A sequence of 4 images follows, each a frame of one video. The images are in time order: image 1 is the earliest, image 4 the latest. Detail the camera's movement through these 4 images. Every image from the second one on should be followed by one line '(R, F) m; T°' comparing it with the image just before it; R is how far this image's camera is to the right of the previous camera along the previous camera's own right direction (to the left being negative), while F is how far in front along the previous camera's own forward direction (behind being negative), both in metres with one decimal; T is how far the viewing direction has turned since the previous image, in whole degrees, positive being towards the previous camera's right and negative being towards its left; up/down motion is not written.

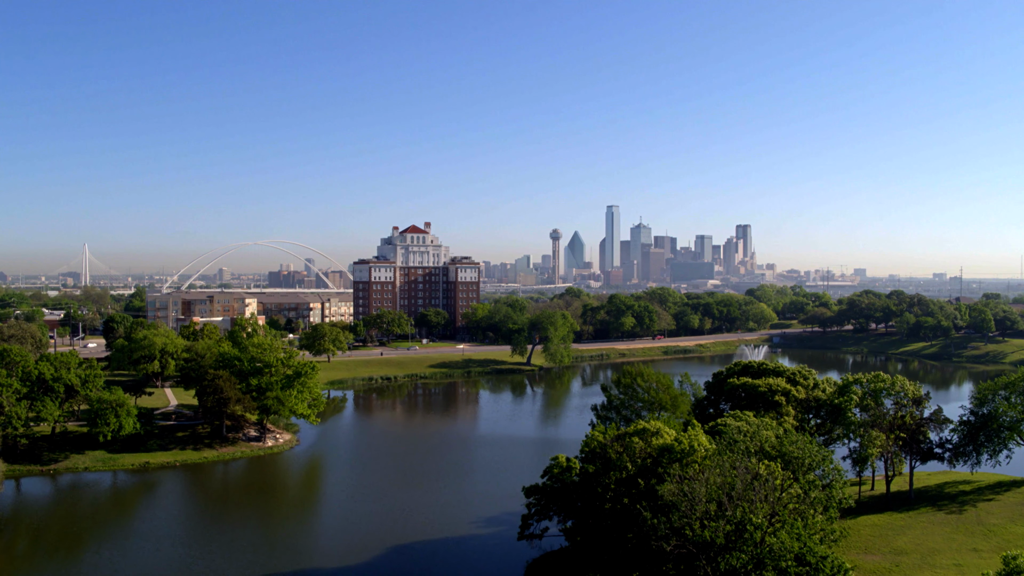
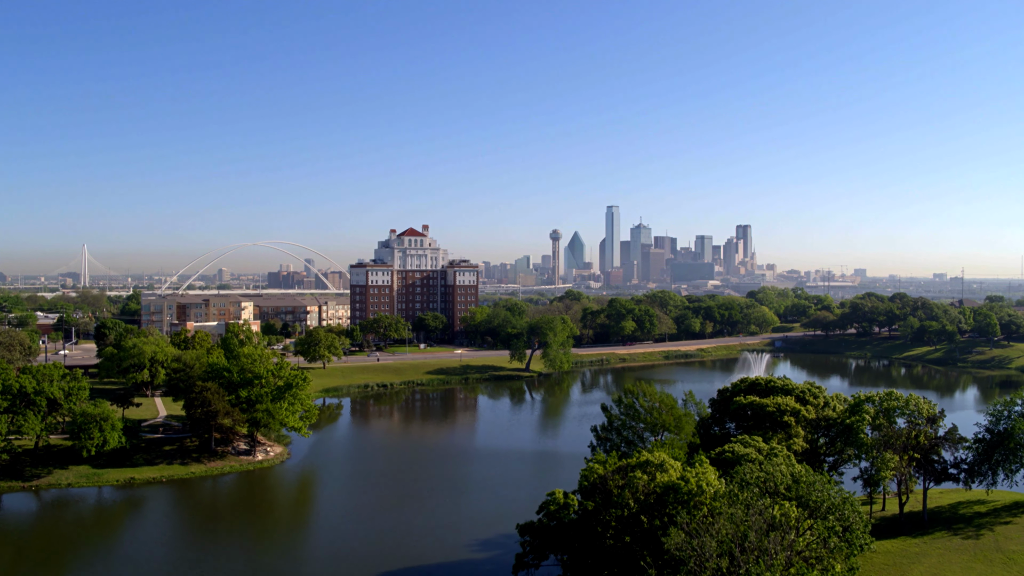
(+0.2, +1.2) m; 0°
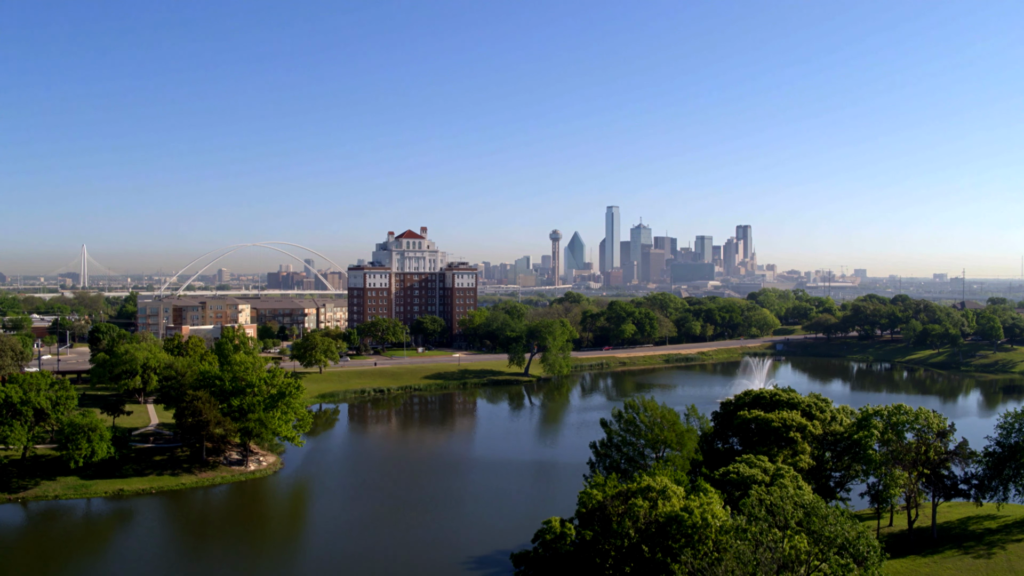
(+0.1, +0.8) m; 0°
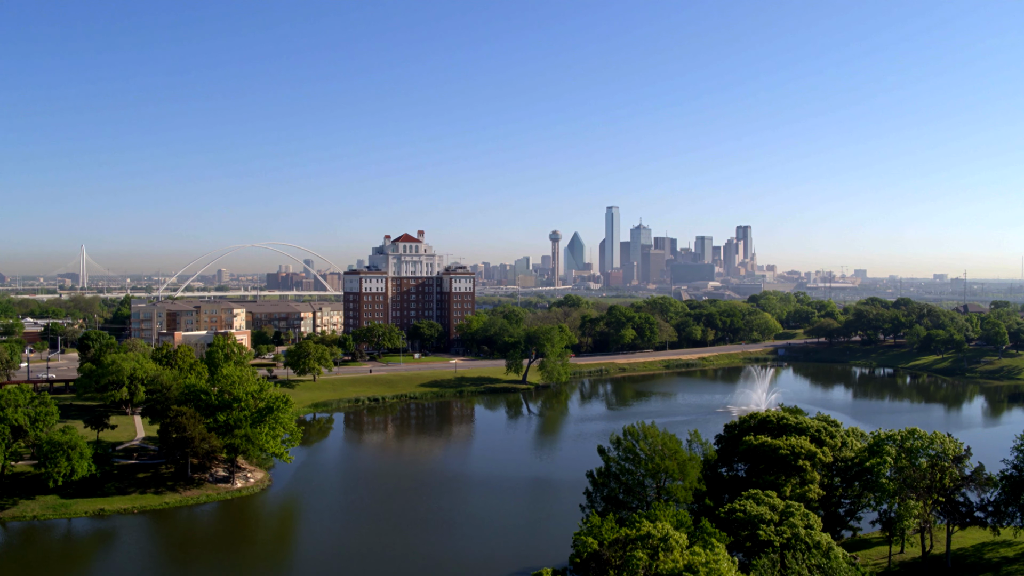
(+0.3, +1.2) m; 0°
